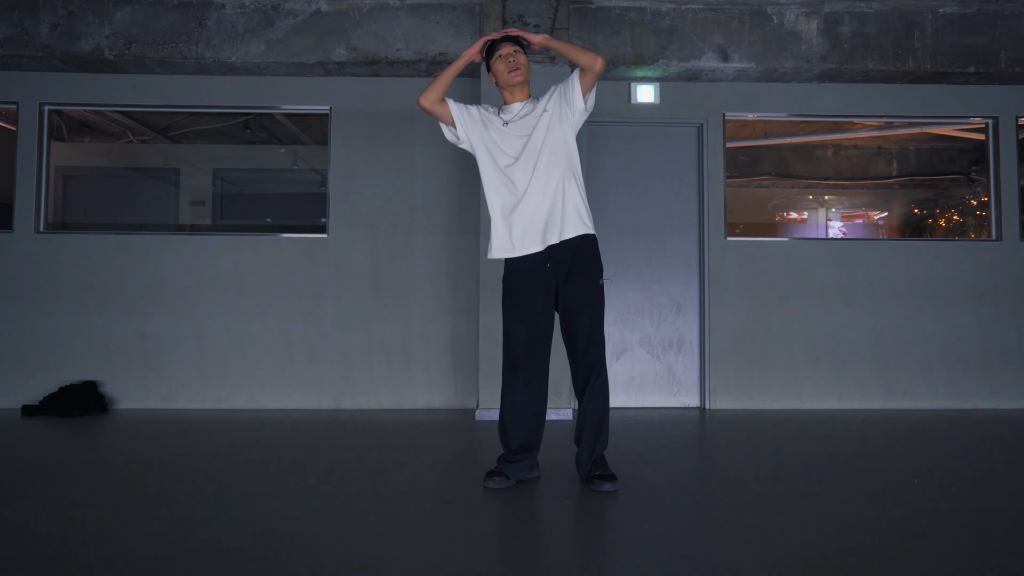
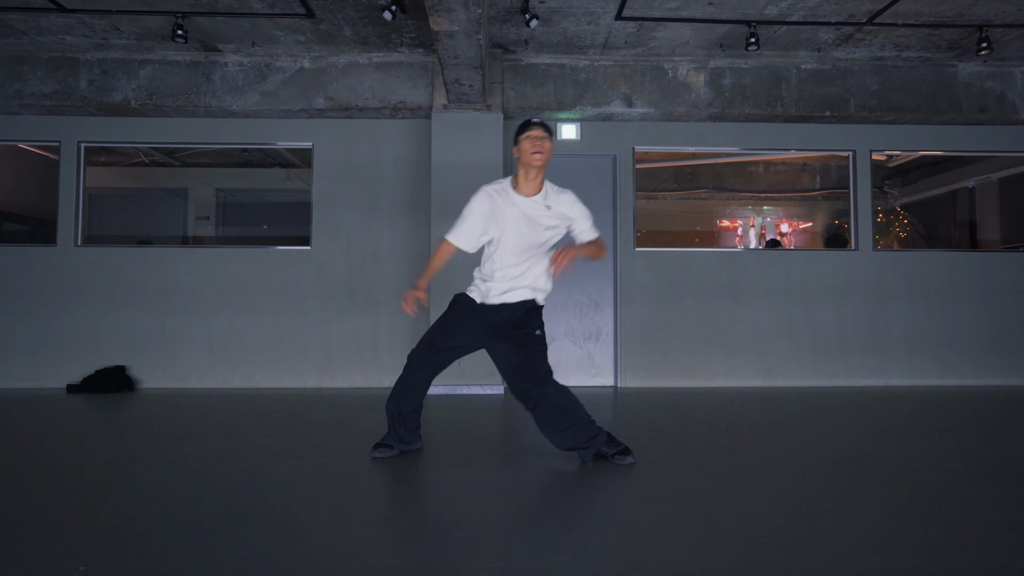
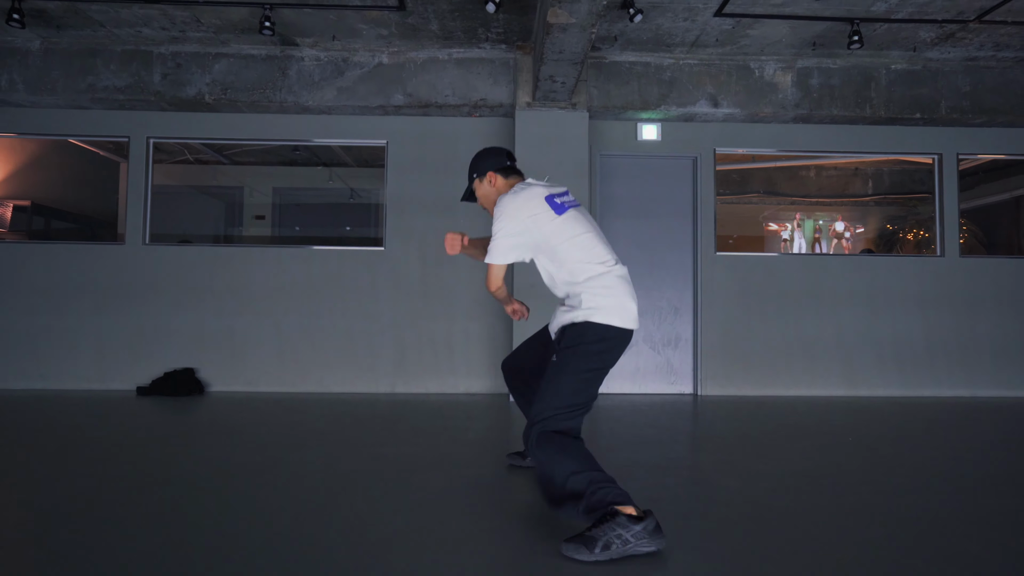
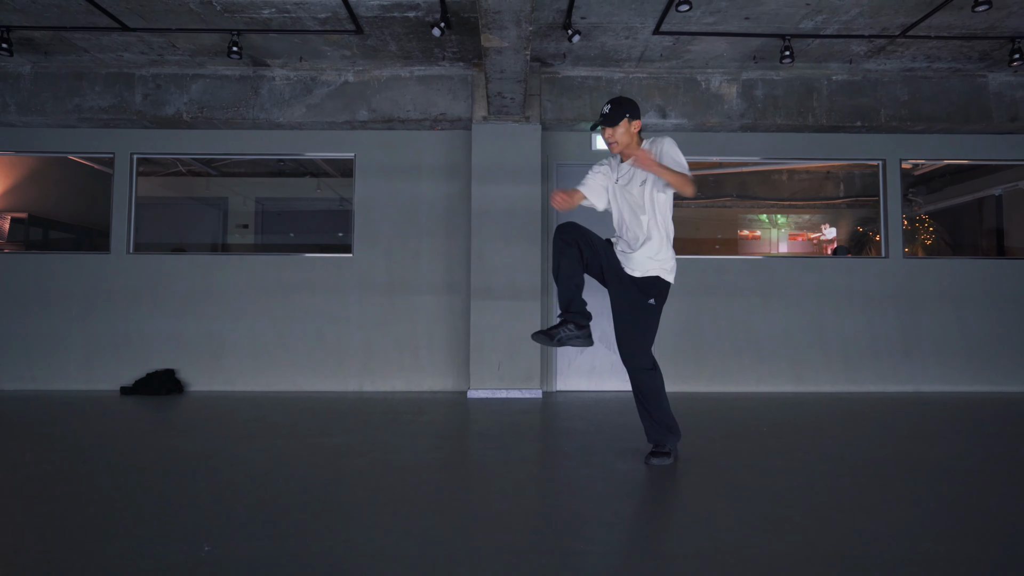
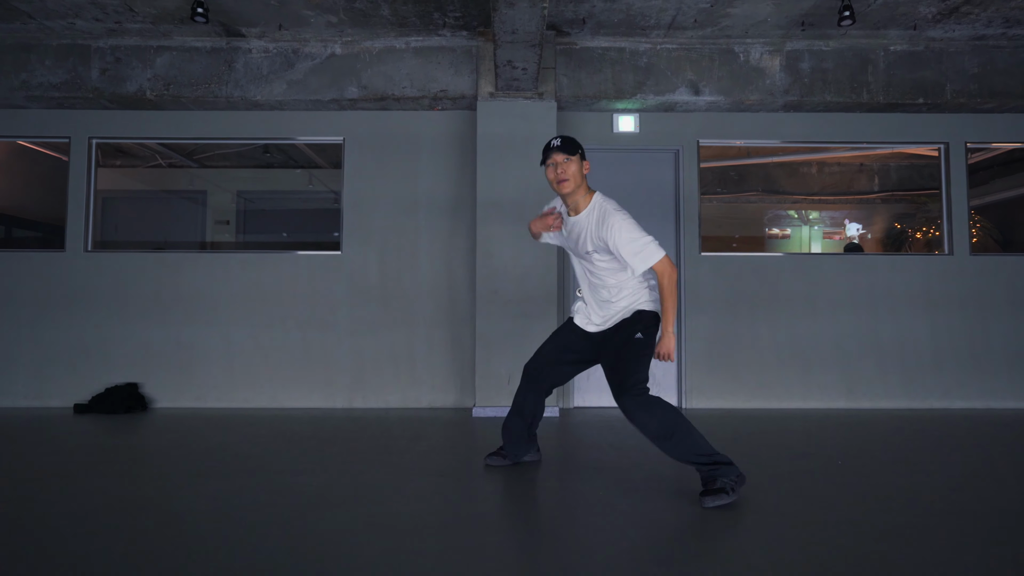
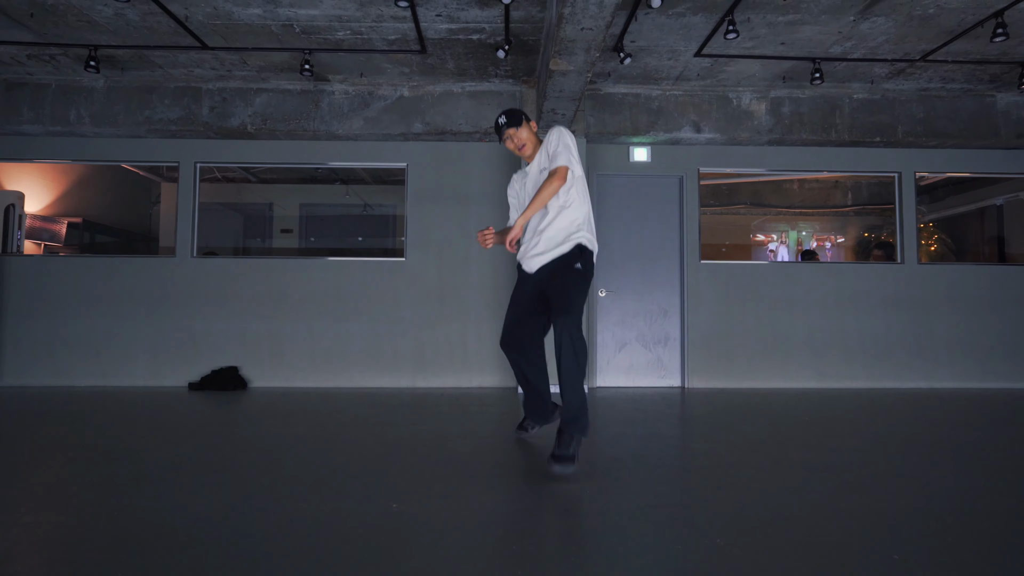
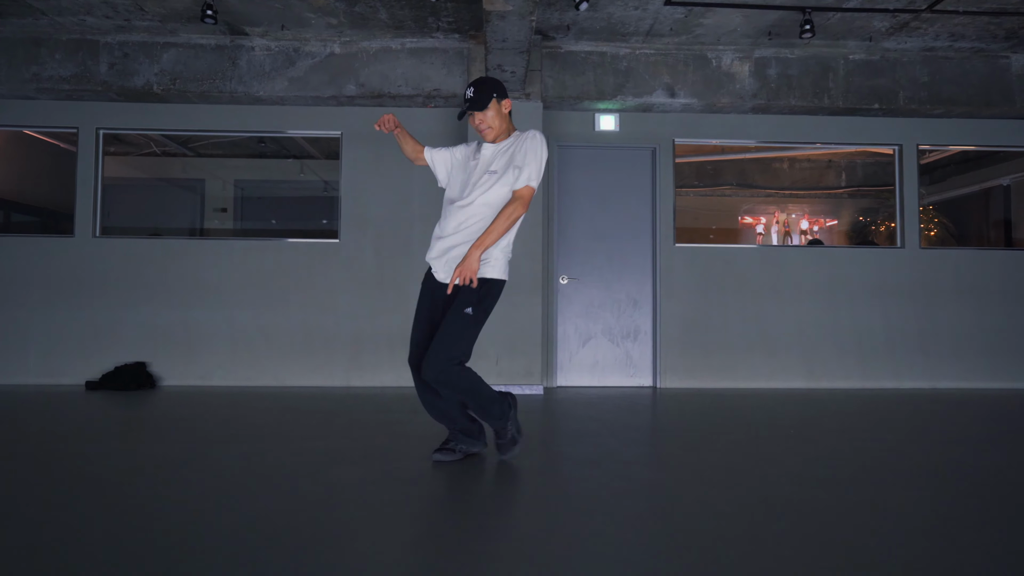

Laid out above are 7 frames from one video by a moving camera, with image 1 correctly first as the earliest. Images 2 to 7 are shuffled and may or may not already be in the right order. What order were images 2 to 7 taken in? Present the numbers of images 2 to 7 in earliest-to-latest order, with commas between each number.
5, 4, 2, 7, 3, 6
